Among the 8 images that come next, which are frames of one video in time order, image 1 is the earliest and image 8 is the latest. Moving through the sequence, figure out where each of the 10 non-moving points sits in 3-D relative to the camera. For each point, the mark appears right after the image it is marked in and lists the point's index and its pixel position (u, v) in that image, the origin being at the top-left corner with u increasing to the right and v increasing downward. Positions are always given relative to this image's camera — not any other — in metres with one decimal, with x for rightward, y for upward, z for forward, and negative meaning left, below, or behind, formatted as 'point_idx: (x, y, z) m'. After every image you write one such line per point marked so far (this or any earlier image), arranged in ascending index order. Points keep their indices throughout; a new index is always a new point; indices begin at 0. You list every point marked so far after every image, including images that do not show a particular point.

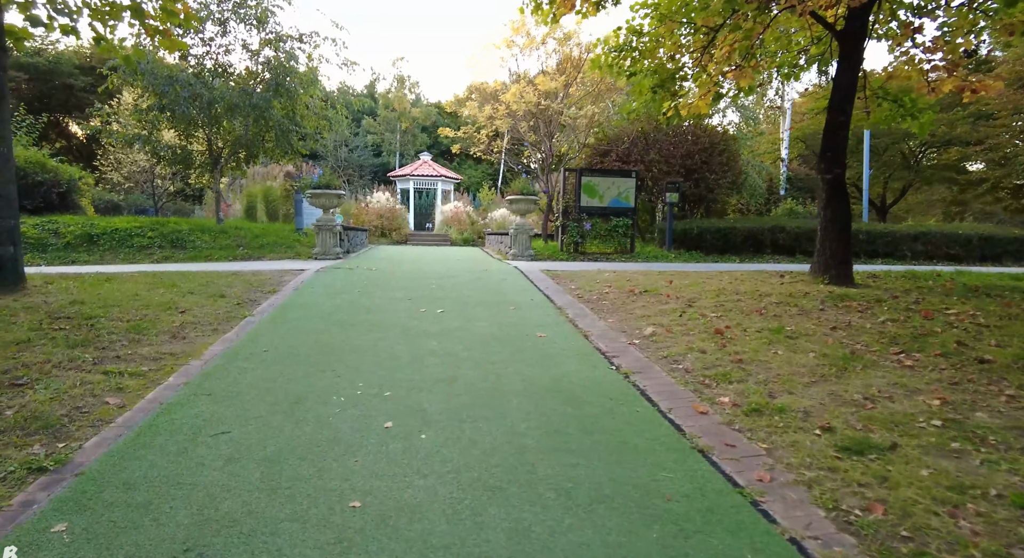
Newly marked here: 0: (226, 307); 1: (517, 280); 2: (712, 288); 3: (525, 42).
0: (-2.9, -0.3, +5.2) m
1: (+0.1, 0.0, +7.2) m
2: (+2.4, -0.1, +6.2) m
3: (+0.4, +5.9, +12.8) m
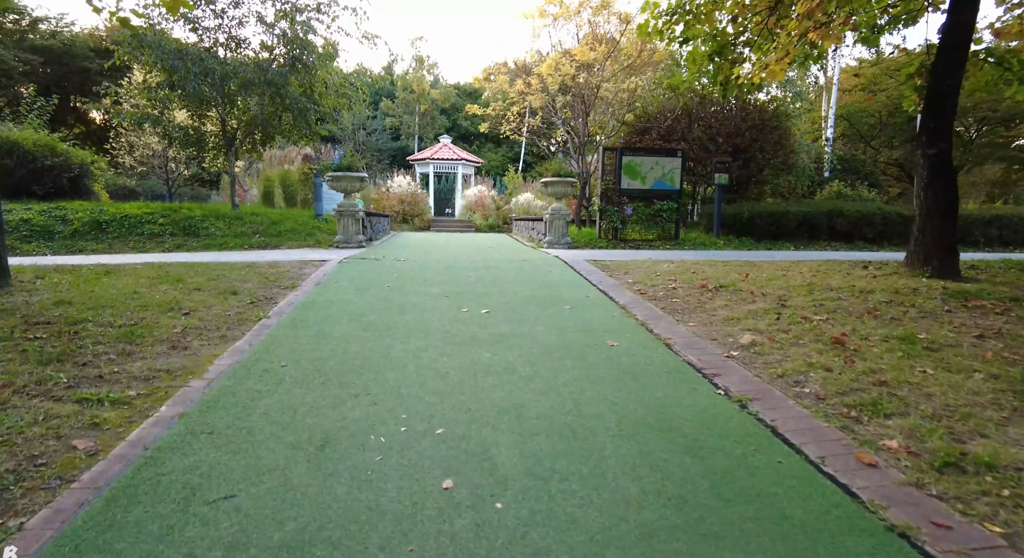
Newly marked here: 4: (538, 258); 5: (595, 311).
0: (-2.4, -0.2, +4.4) m
1: (+0.6, +0.1, +6.4) m
2: (+3.0, 0.0, +5.3) m
3: (+1.1, +6.2, +11.8) m
4: (+0.4, +0.3, +7.5) m
5: (+0.7, -0.3, +4.6) m
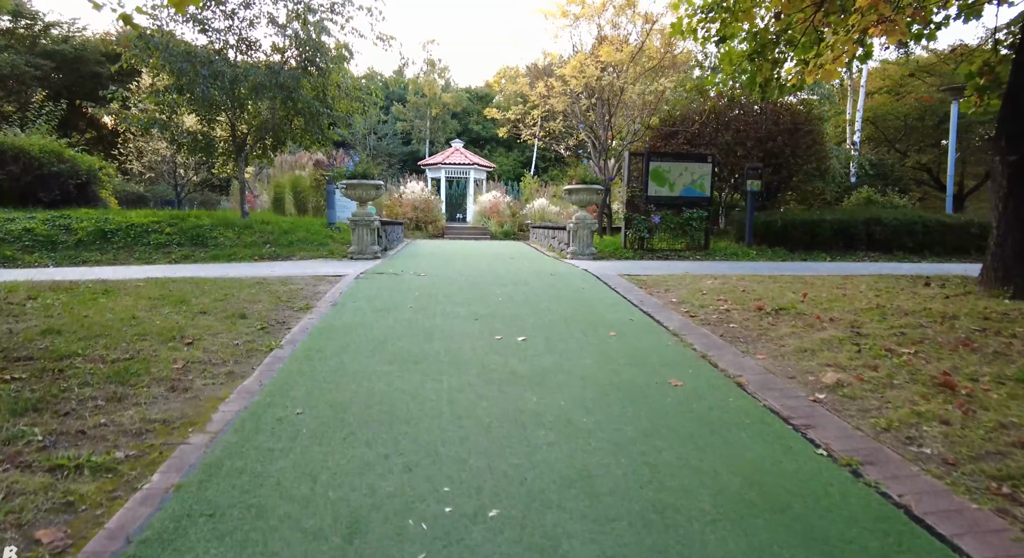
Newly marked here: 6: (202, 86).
0: (-2.1, -0.4, +4.0) m
1: (+1.0, -0.1, +5.9) m
2: (+3.3, -0.2, +4.8) m
3: (+1.5, +6.0, +11.3) m
4: (+0.7, +0.1, +7.0) m
5: (+1.1, -0.5, +4.1) m
6: (-5.8, +3.6, +9.4) m
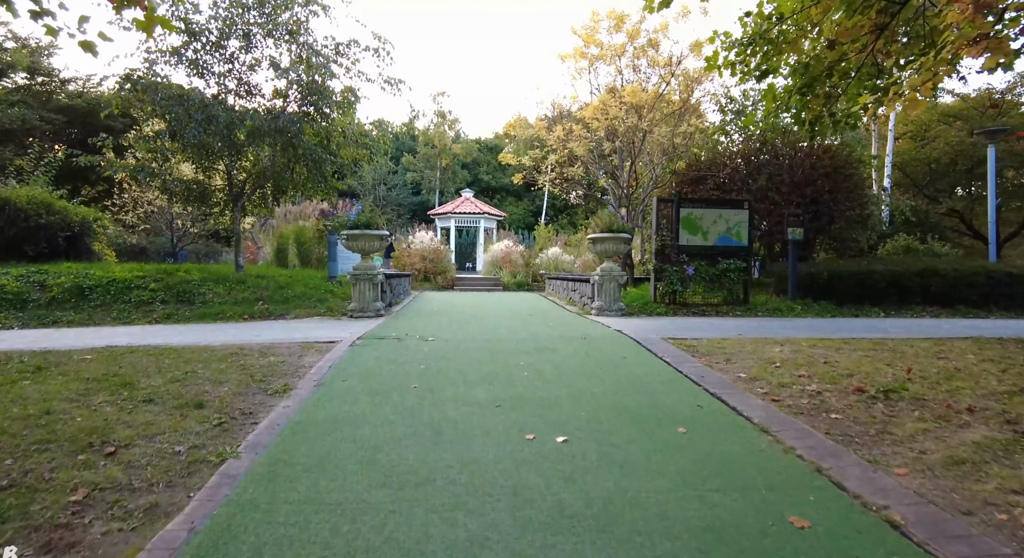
0: (-1.8, -0.9, +3.0) m
1: (+1.2, -0.8, +4.8) m
2: (+3.5, -0.8, +3.7) m
3: (+1.9, +4.8, +10.8) m
4: (+1.0, -0.6, +6.0) m
5: (+1.3, -1.0, +3.1) m
6: (-5.6, +2.6, +8.8) m
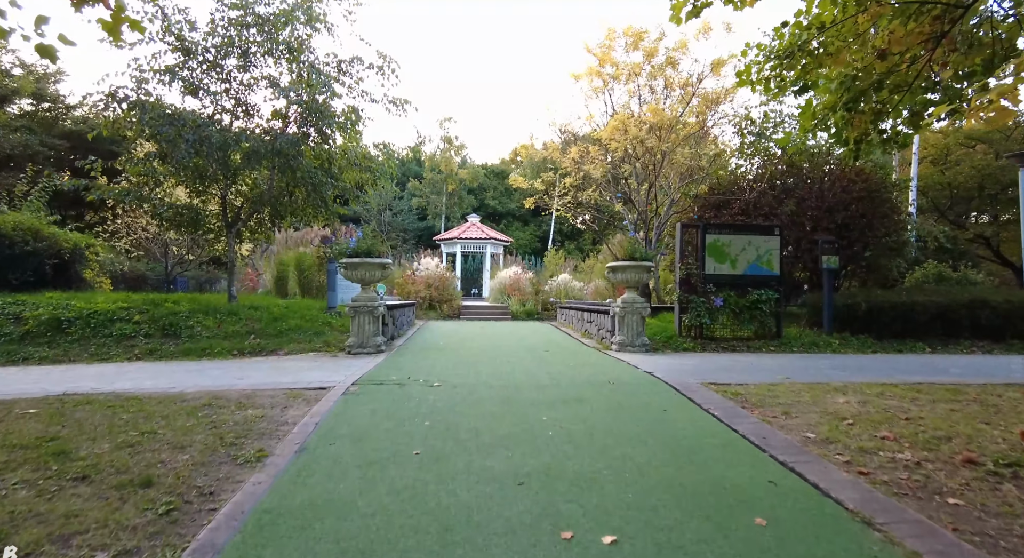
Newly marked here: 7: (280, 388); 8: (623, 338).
0: (-1.7, -1.1, +2.3) m
1: (+1.4, -1.1, +4.1) m
2: (+3.7, -1.0, +3.0) m
3: (+2.1, +4.2, +10.3) m
4: (+1.2, -1.0, +5.3) m
5: (+1.4, -1.2, +2.3) m
6: (-5.4, +2.1, +8.3) m
7: (-2.1, -1.0, +4.7) m
8: (+1.6, -0.9, +7.5) m
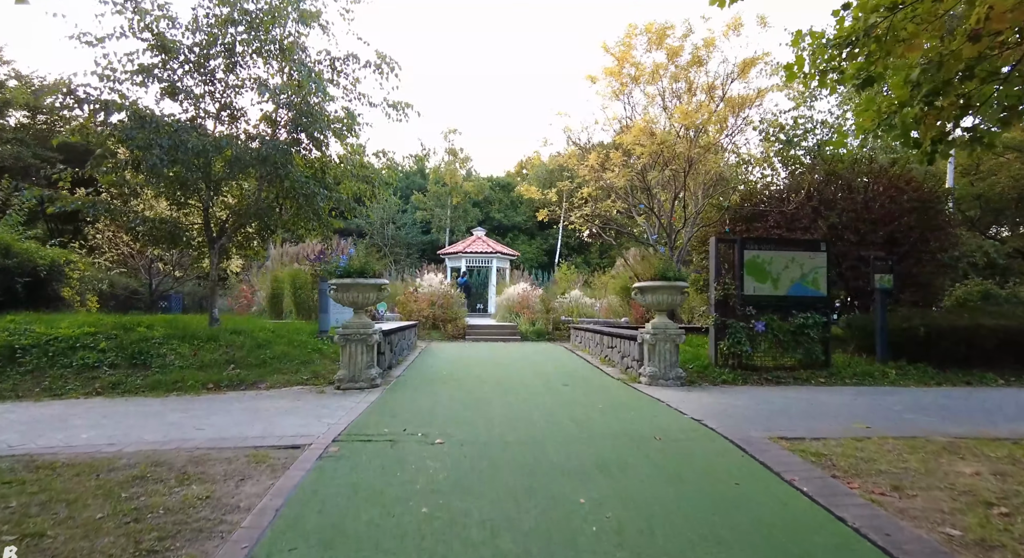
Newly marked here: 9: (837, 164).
0: (-1.6, -1.3, +1.3) m
1: (+1.6, -1.3, +3.1) m
2: (+3.8, -1.2, +2.0) m
3: (+2.3, +3.8, +9.5) m
4: (+1.3, -1.2, +4.3) m
5: (+1.6, -1.3, +1.3) m
6: (-5.2, +1.8, +7.5) m
7: (-2.0, -1.2, +3.8) m
8: (+1.8, -1.2, +6.6) m
9: (+6.1, +2.1, +9.6) m
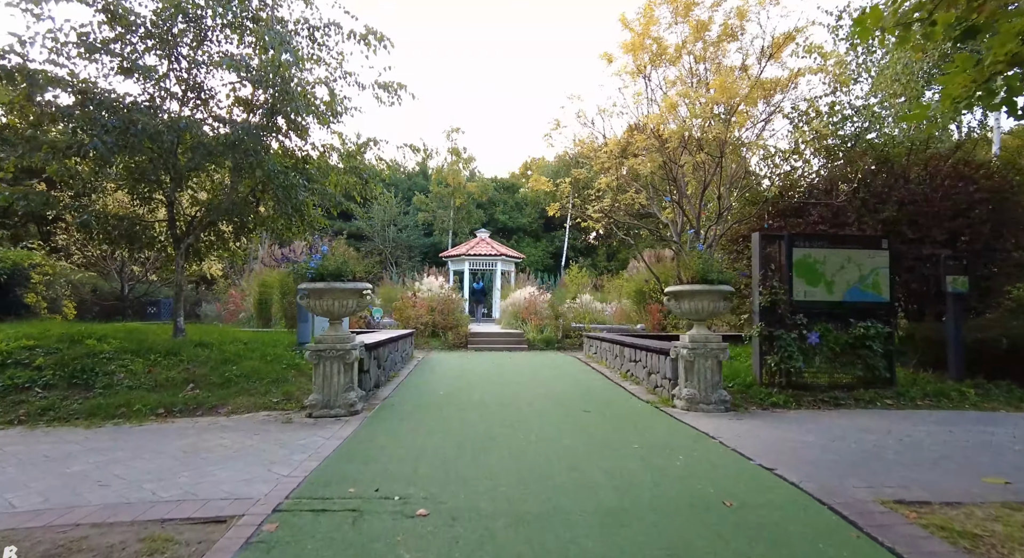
0: (-1.5, -1.3, +0.2) m
1: (+1.6, -1.3, +2.0) m
2: (+3.9, -1.2, +0.8) m
3: (+2.4, +3.8, +8.4) m
4: (+1.4, -1.3, +3.2) m
5: (+1.6, -1.3, +0.2) m
6: (-5.1, +1.7, +6.4) m
7: (-1.9, -1.3, +2.7) m
8: (+1.9, -1.2, +5.4) m
9: (+6.2, +2.1, +8.4) m
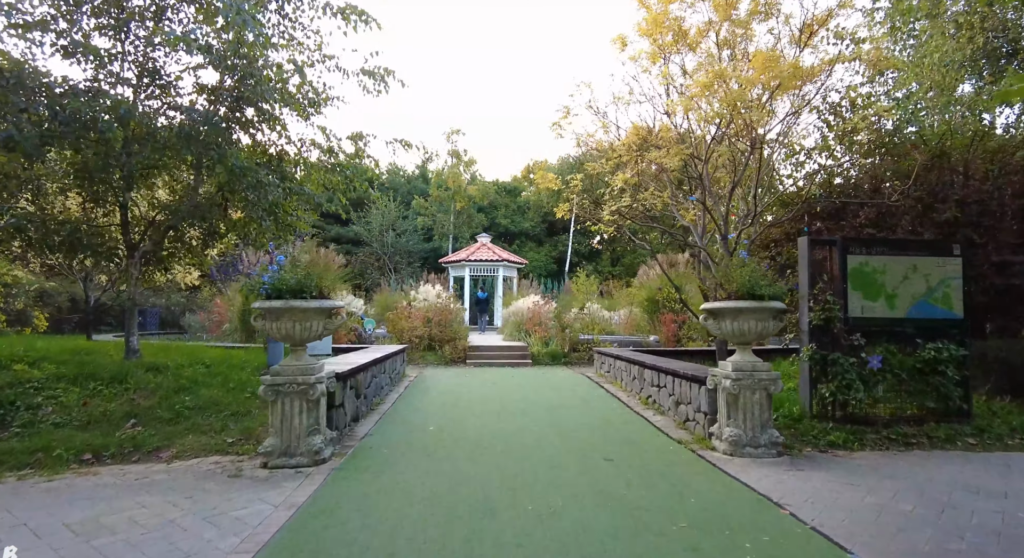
0: (-1.5, -1.4, -0.8) m
1: (+1.6, -1.4, +1.0) m
2: (+3.9, -1.3, -0.2) m
3: (+2.4, +3.6, +7.4) m
4: (+1.4, -1.4, +2.2) m
5: (+1.6, -1.4, -0.8) m
6: (-5.0, +1.6, +5.5) m
7: (-1.9, -1.4, +1.7) m
8: (+1.9, -1.3, +4.4) m
9: (+6.2, +2.0, +7.4) m
